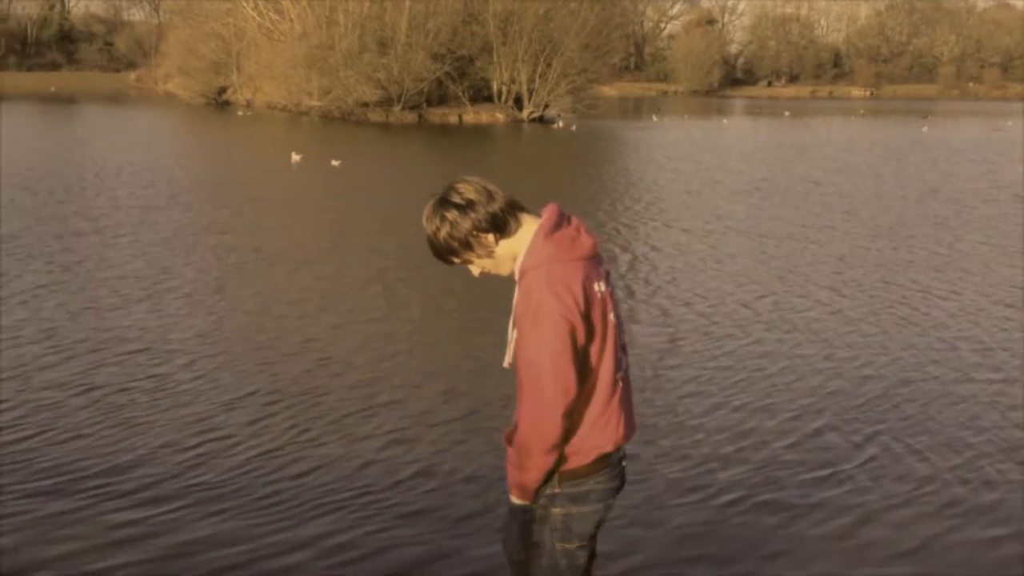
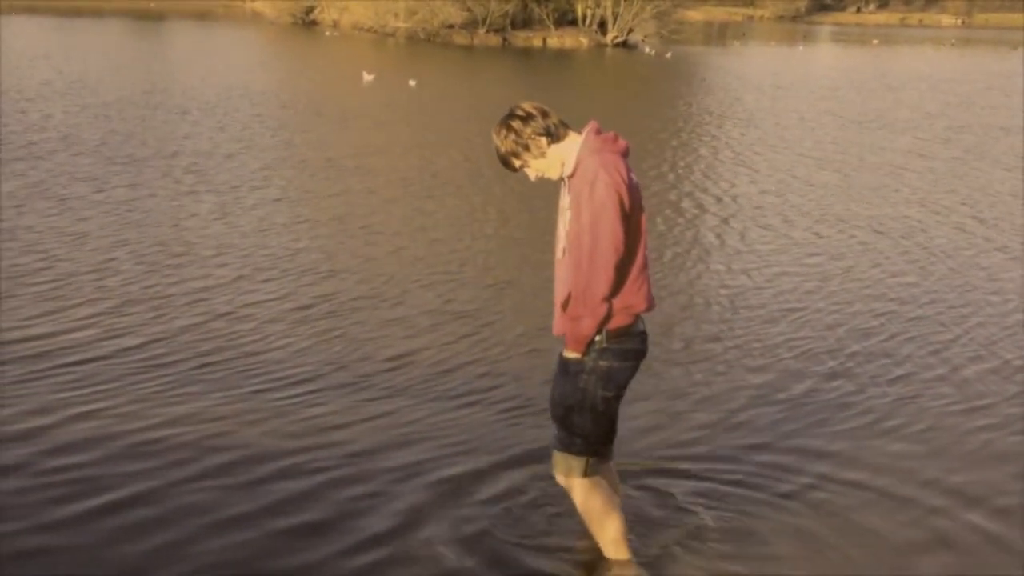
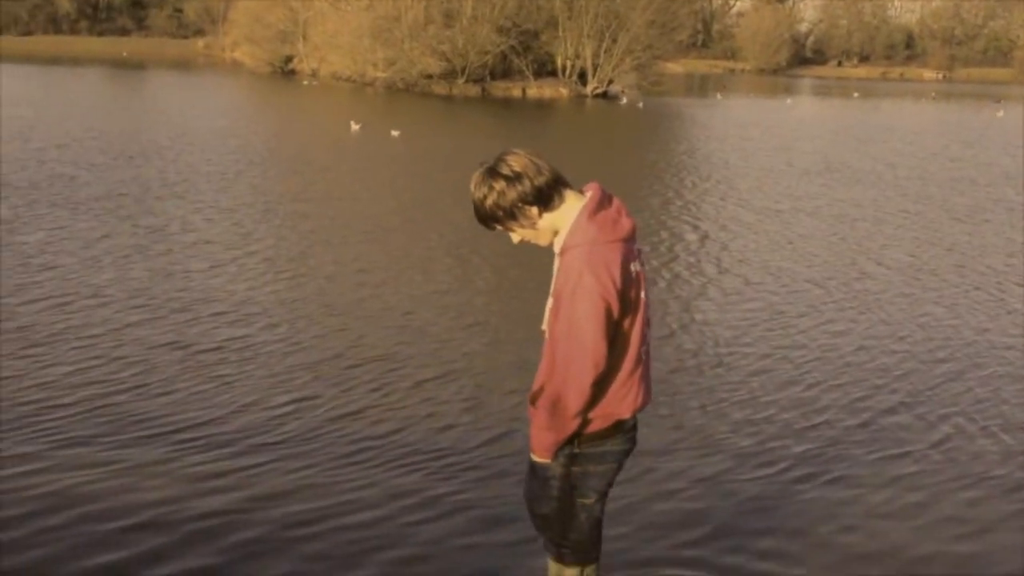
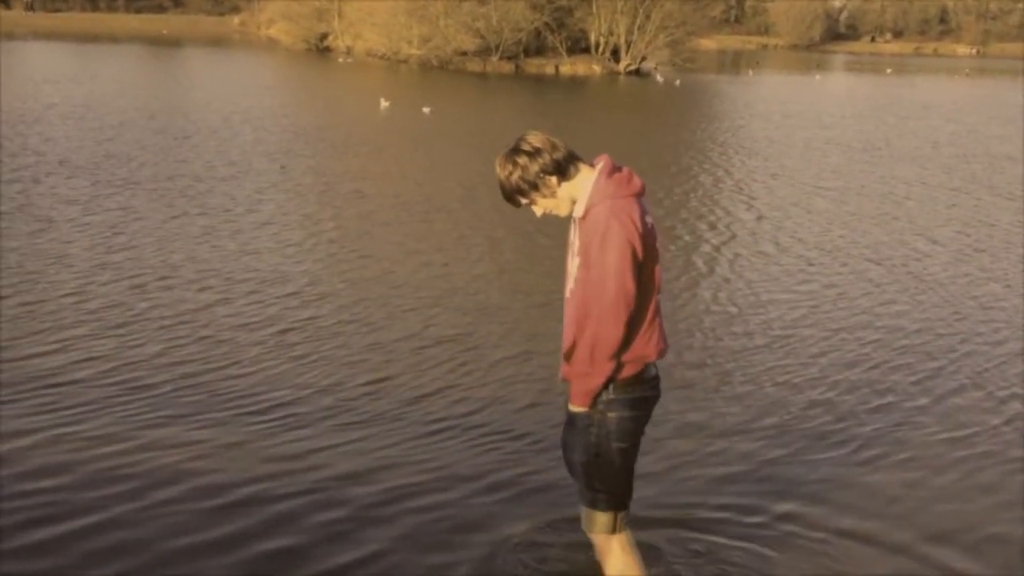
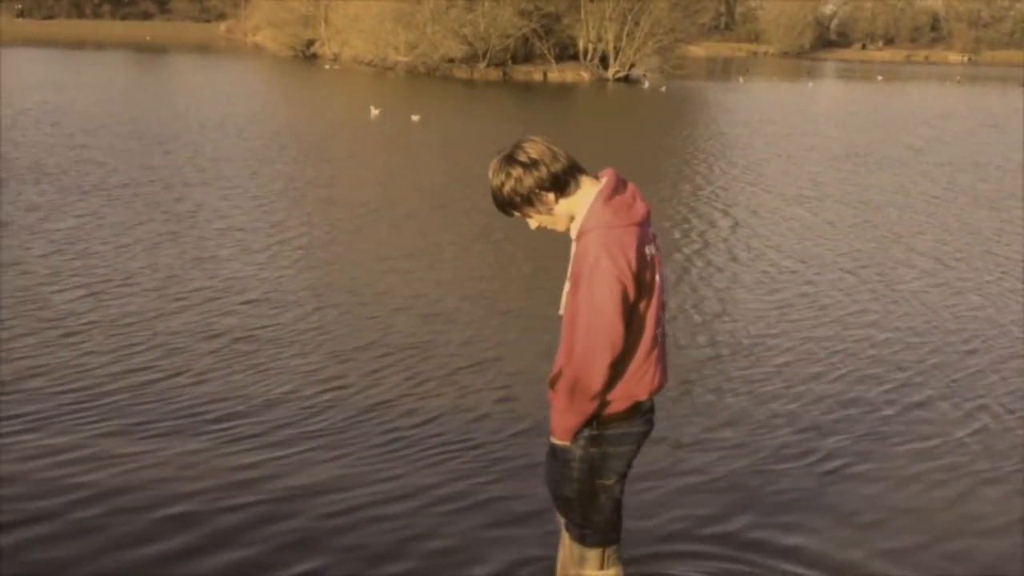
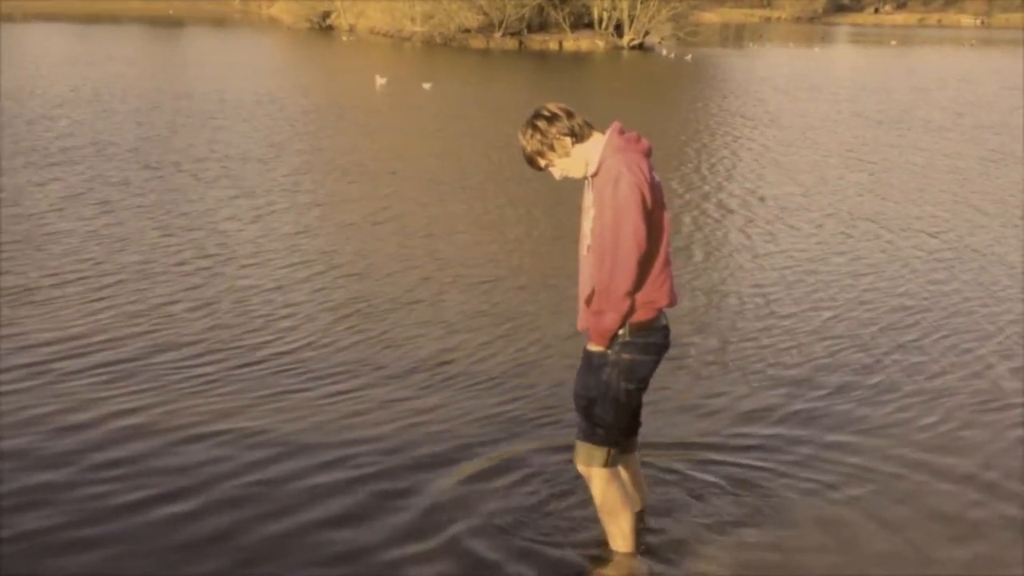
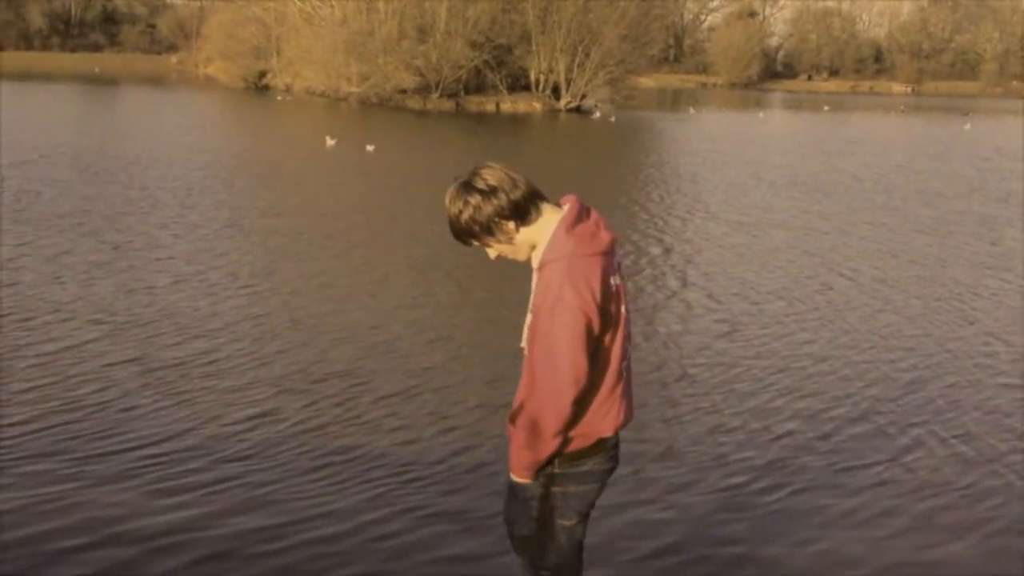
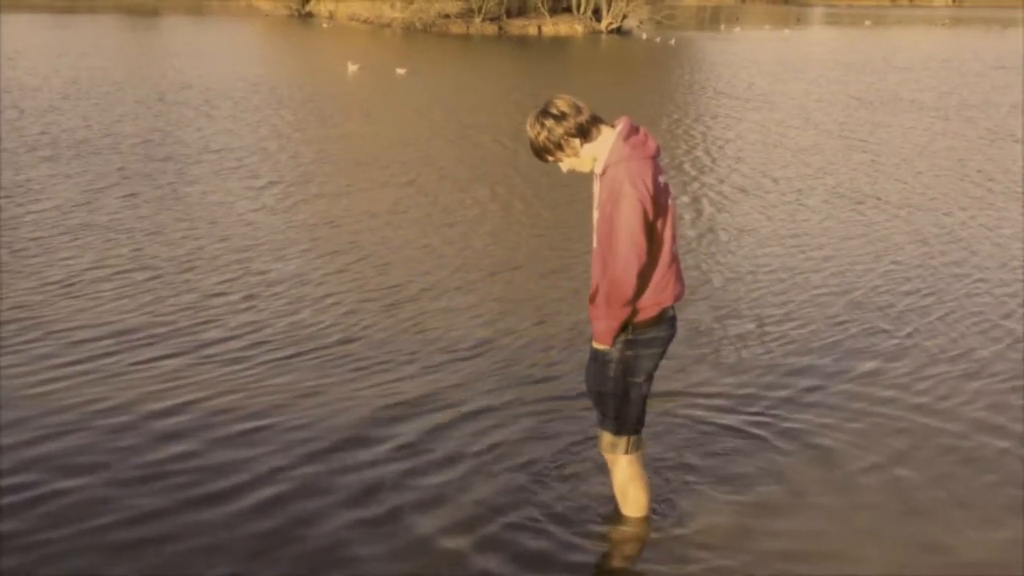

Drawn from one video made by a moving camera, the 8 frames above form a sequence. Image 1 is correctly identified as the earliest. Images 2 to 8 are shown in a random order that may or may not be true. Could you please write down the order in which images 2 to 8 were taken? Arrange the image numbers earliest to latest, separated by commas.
7, 3, 5, 4, 2, 6, 8
